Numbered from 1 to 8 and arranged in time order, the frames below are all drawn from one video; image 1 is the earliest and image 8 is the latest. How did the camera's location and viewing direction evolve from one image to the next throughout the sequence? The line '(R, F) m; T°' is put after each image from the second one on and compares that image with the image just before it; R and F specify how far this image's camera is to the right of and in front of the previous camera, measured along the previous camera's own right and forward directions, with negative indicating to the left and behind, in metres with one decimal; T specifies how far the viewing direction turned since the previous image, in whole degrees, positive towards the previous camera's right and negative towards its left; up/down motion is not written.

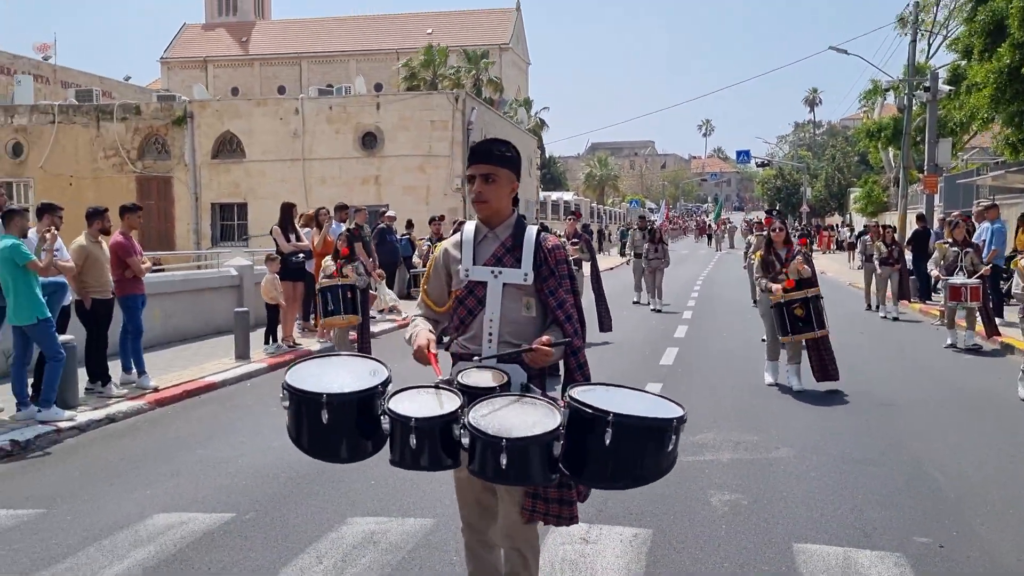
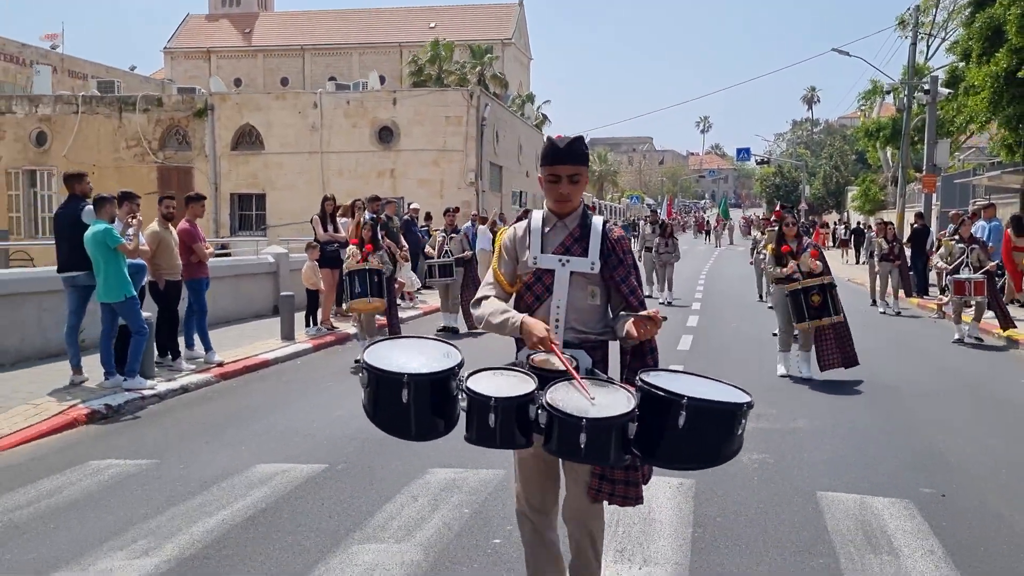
(-0.5, -0.8) m; 0°
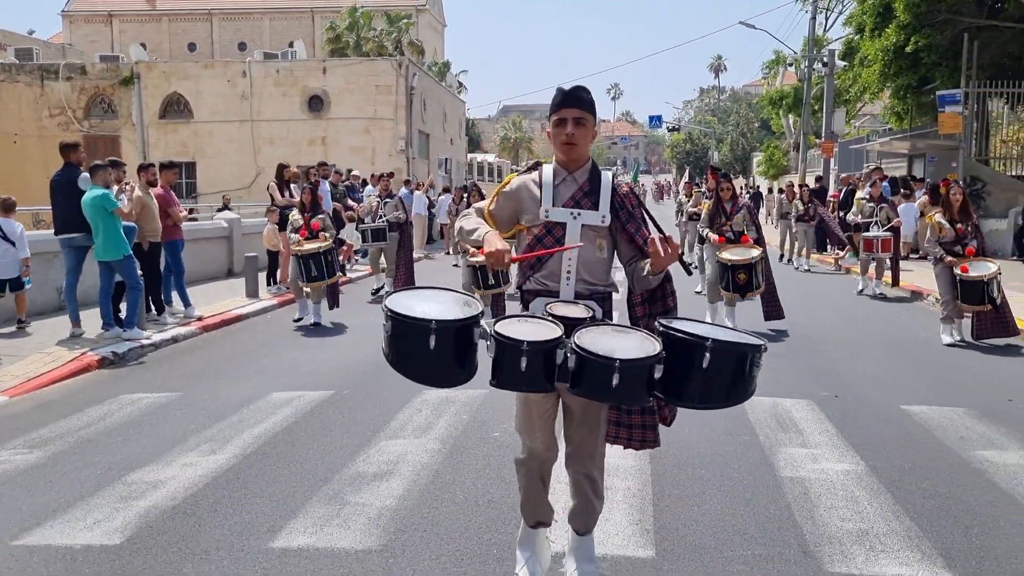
(-0.5, -1.2) m; +6°
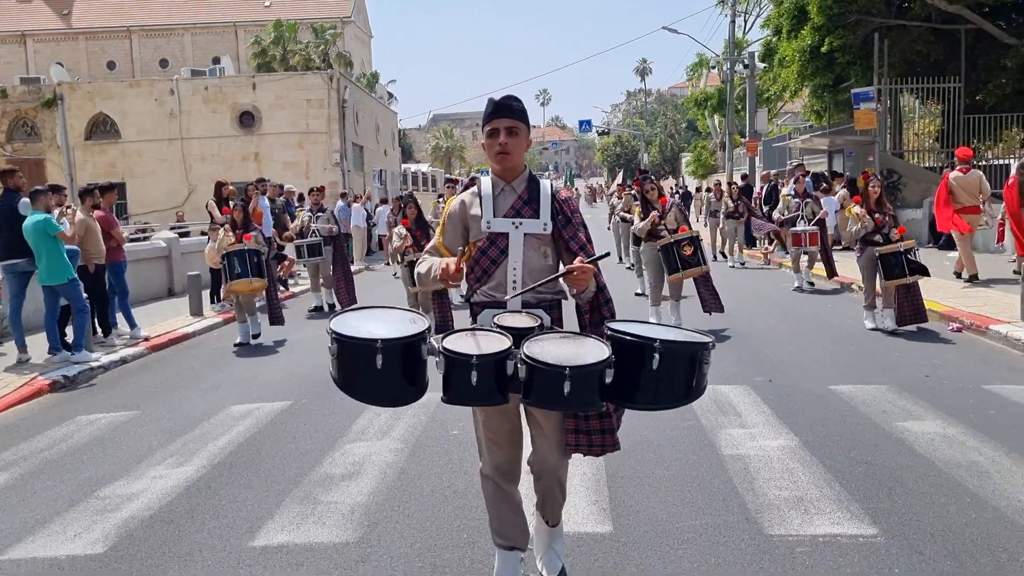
(-0.1, -0.3) m; +4°
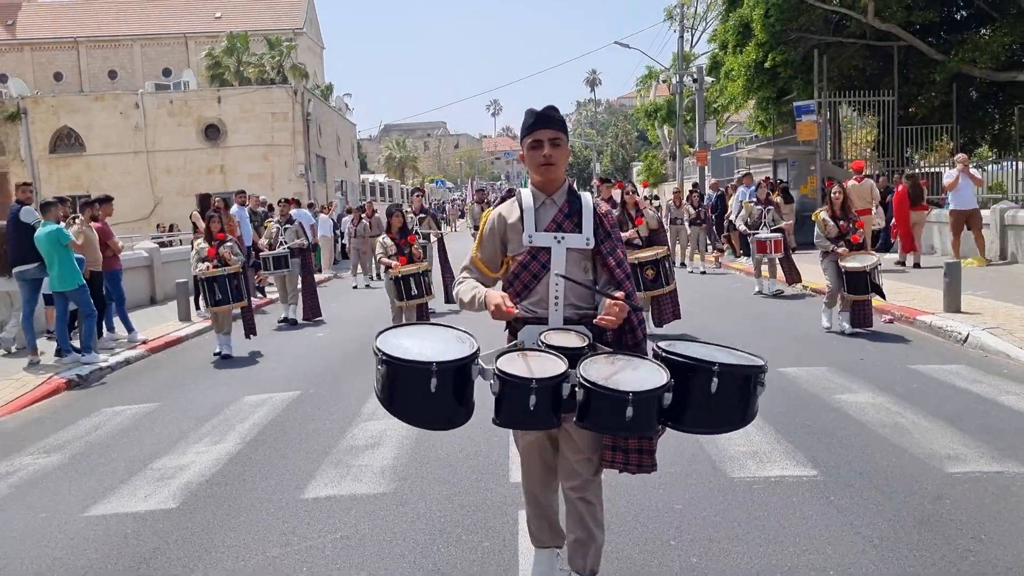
(-0.3, -0.9) m; +3°
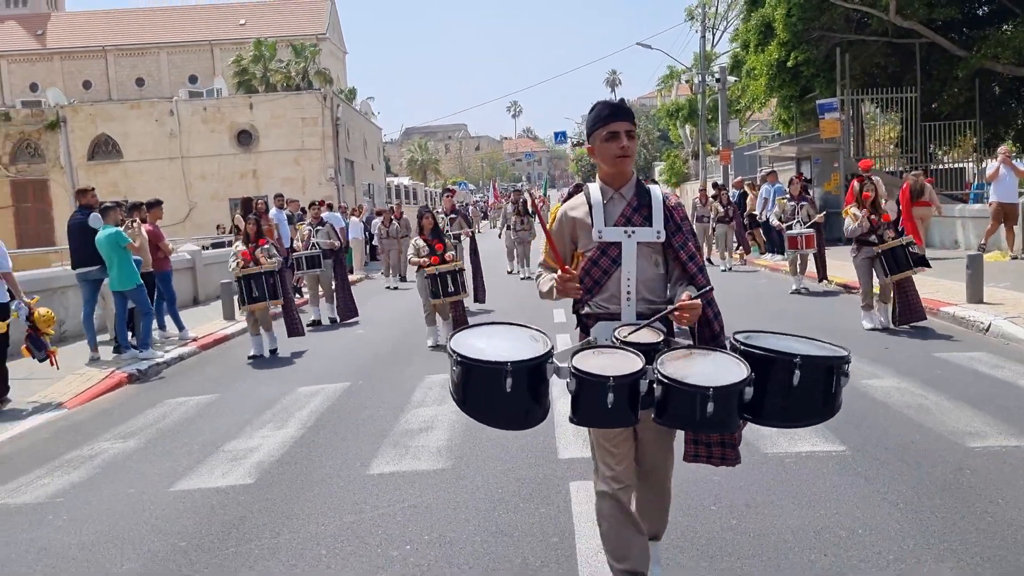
(-0.2, -0.5) m; -1°
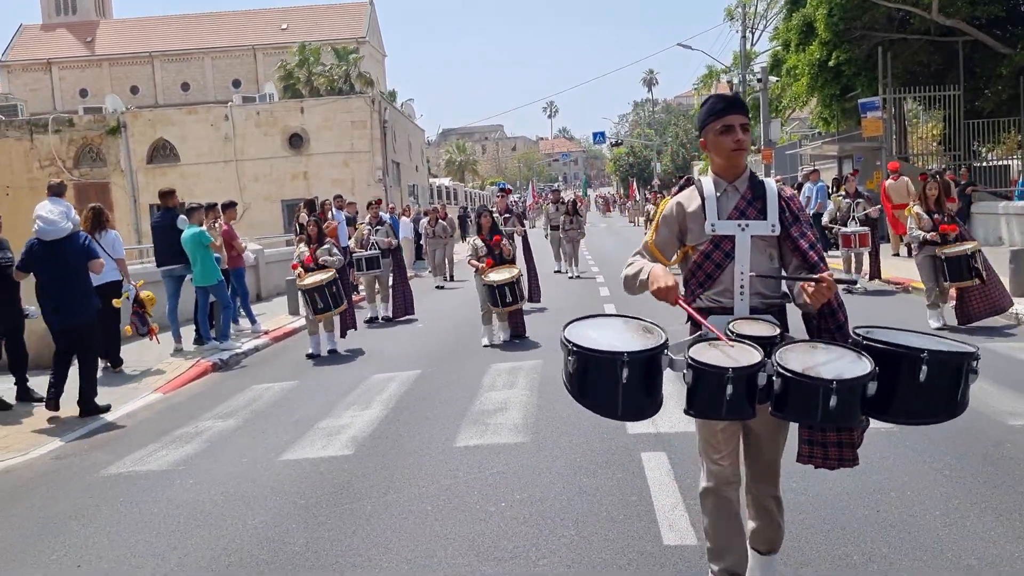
(-0.3, -0.6) m; -2°
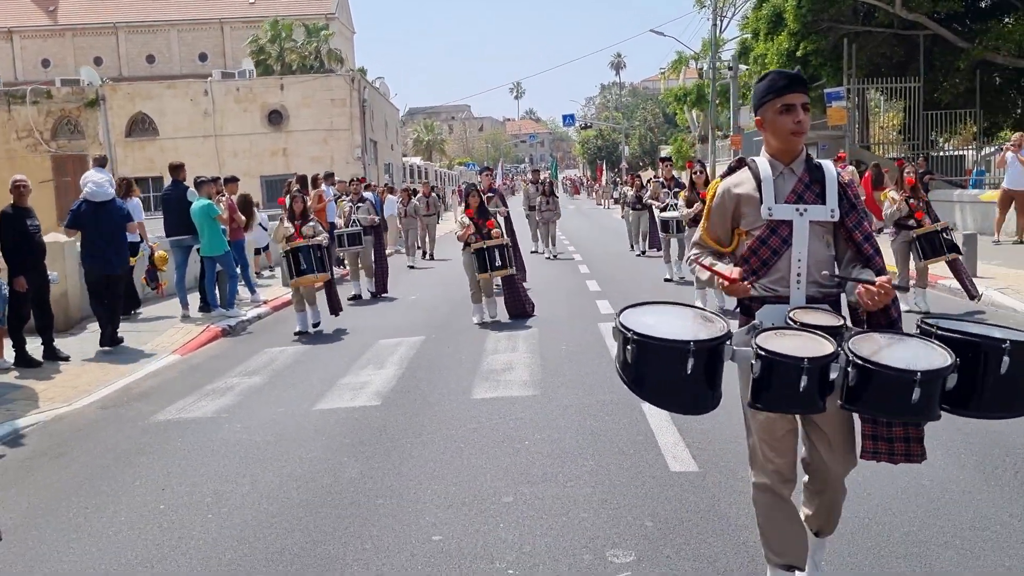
(-0.4, -0.7) m; +2°
